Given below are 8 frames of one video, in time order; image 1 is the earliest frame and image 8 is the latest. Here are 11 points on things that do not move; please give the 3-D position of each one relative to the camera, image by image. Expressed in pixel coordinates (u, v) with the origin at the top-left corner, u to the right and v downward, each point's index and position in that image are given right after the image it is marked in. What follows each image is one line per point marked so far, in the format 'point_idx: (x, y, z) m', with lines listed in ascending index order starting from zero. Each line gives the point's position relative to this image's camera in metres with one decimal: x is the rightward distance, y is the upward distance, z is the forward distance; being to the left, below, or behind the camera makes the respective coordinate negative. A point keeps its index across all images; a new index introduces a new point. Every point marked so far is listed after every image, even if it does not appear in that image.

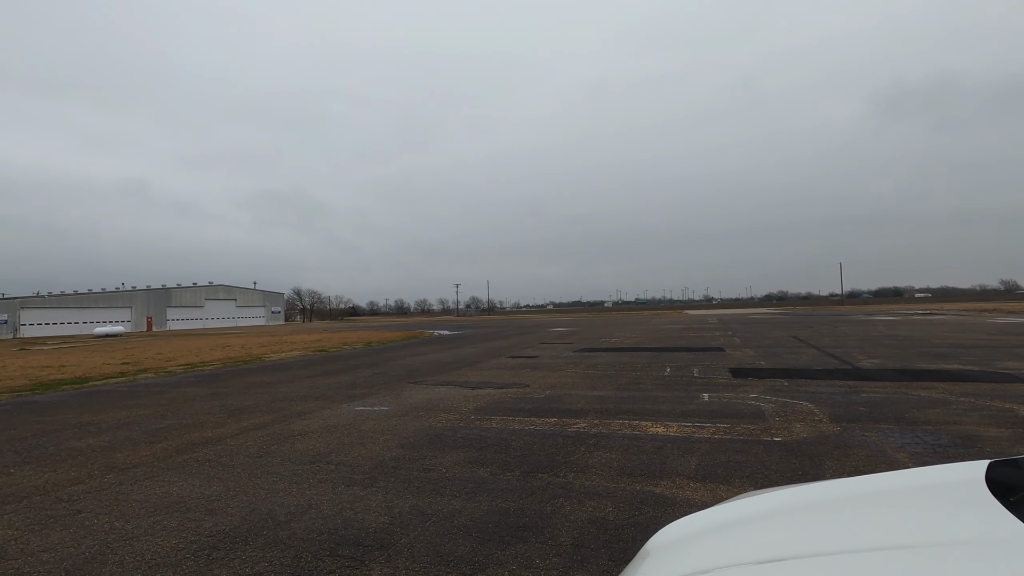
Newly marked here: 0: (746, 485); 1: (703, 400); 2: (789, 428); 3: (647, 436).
0: (+3.6, -3.0, +8.3) m
1: (+5.5, -3.2, +15.5) m
2: (+6.2, -3.1, +11.8) m
3: (+2.9, -3.1, +11.3) m
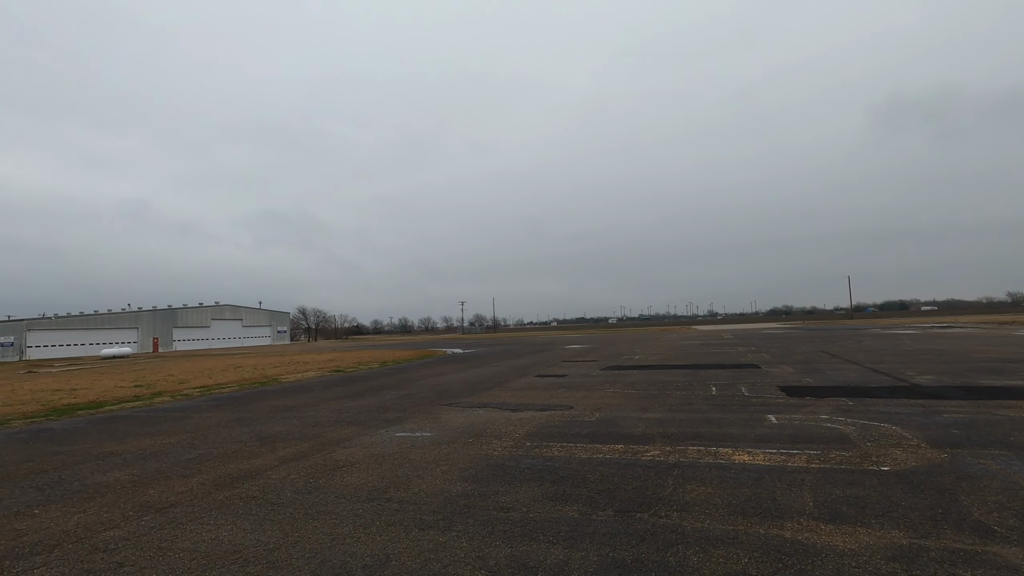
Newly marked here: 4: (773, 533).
0: (+5.0, -3.2, +7.2) m
1: (+7.0, -3.6, +14.3) m
2: (+7.6, -3.3, +10.7) m
3: (+4.3, -3.4, +10.2) m
4: (+3.4, -3.2, +7.0) m
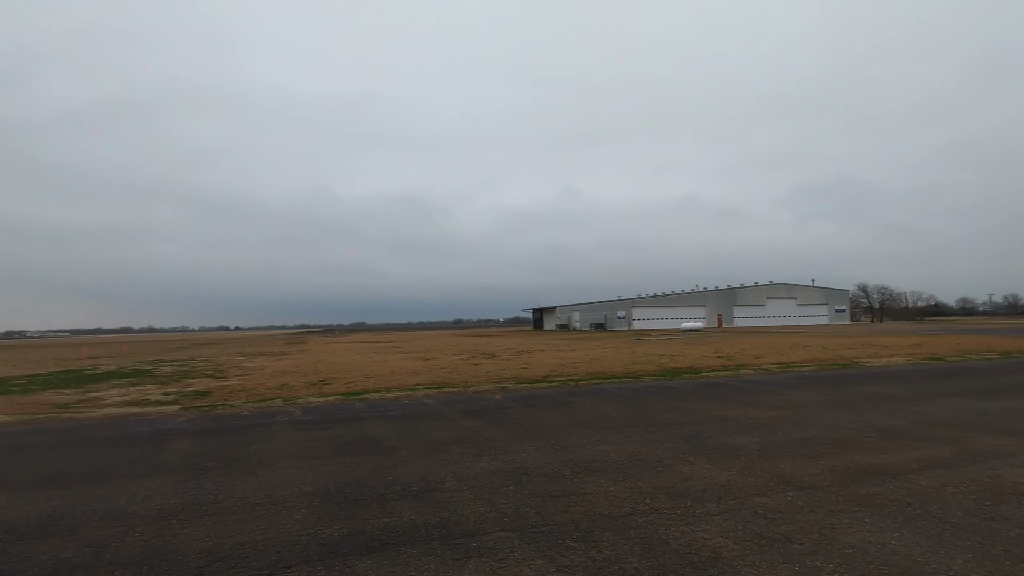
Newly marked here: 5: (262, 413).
0: (+5.4, -3.3, +7.2) m
1: (+9.4, -3.6, +13.4) m
2: (+8.8, -3.3, +9.8) m
3: (+5.6, -3.5, +10.3) m
4: (+3.8, -3.4, +7.5) m
5: (-4.4, -2.2, +9.4) m
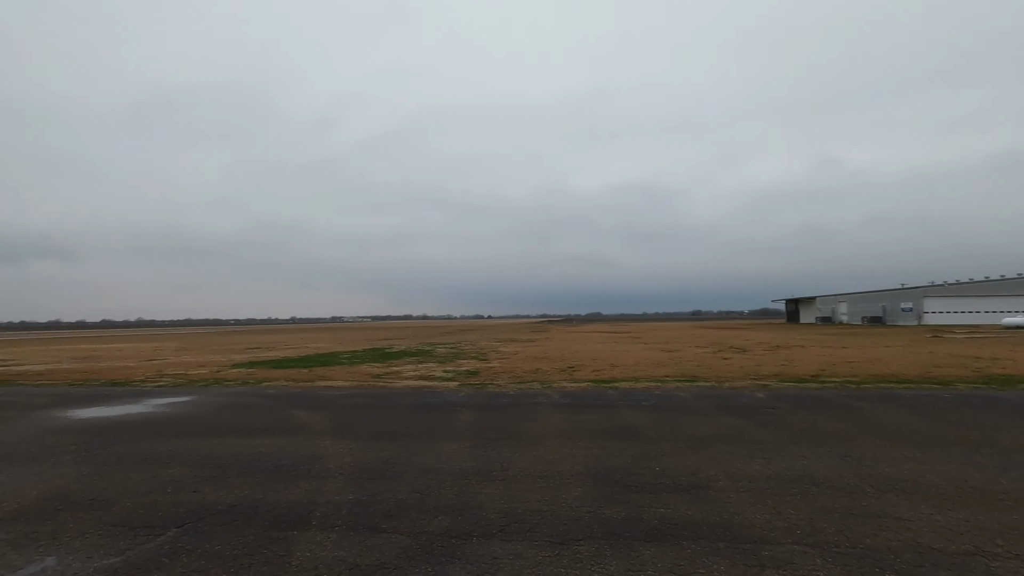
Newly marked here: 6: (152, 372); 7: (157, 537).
0: (+8.2, -3.1, +4.2) m
1: (+14.4, -3.3, +8.2) m
2: (+12.4, -3.1, +5.1) m
3: (+9.7, -3.3, +7.0) m
4: (+6.9, -3.2, +5.2) m
5: (+0.2, -2.0, +10.3) m
6: (-10.8, -2.5, +16.0) m
7: (-2.3, -1.7, +3.5) m
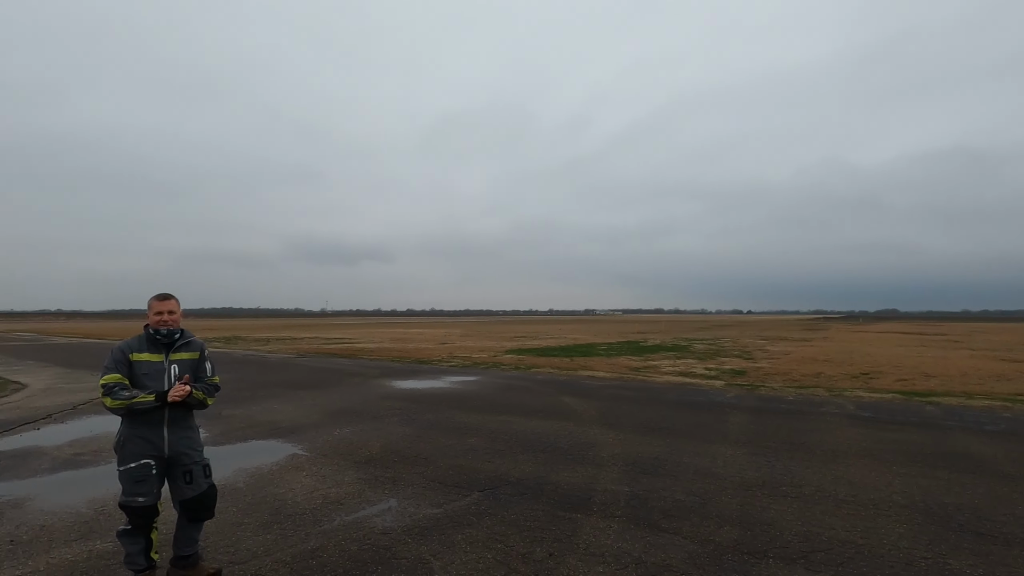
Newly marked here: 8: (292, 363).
0: (+9.4, -3.0, 0.0) m
1: (+16.8, -3.1, +0.8) m
2: (+13.6, -2.9, -1.0) m
3: (+12.0, -3.1, +1.8) m
4: (+8.7, -3.1, +1.5) m
5: (+5.0, -1.9, +9.0) m
6: (-2.4, -2.3, +19.0) m
7: (-0.4, -1.6, +4.1) m
8: (-6.4, -2.2, +15.7) m
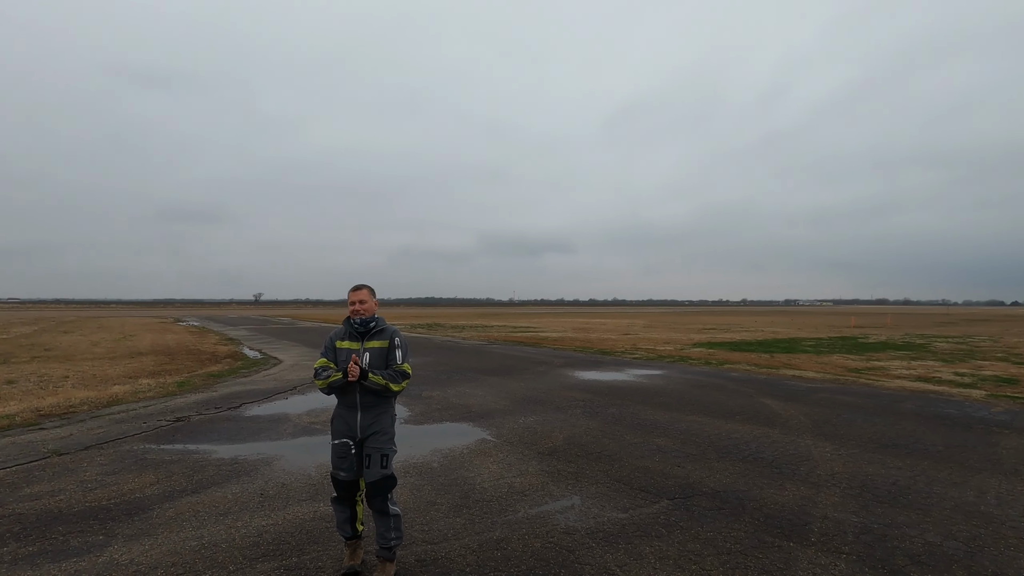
0: (+8.9, -3.0, -3.3) m
1: (+16.1, -3.0, -4.9) m
2: (+12.5, -2.9, -5.7) m
3: (+11.9, -3.0, -2.4) m
4: (+8.7, -3.0, -1.7) m
5: (+7.6, -1.7, +6.6) m
6: (+4.0, -2.0, +18.5) m
7: (+1.0, -1.5, +3.8) m
8: (-0.9, -1.9, +16.8) m
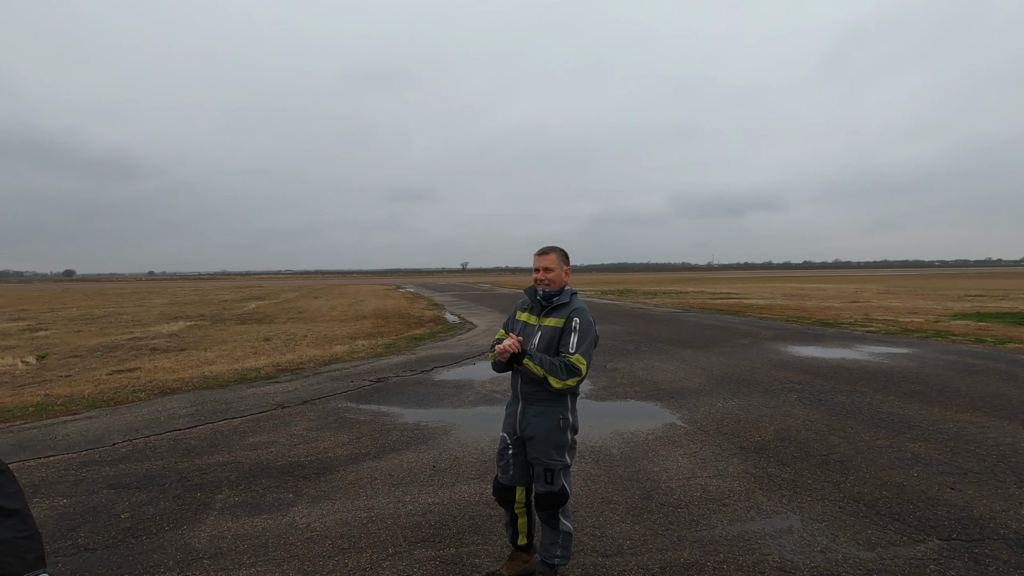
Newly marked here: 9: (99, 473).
0: (+7.0, -3.2, -6.5) m
1: (+13.2, -3.3, -10.6) m
2: (+9.6, -3.2, -10.1) m
3: (+10.1, -3.2, -6.8) m
4: (+7.4, -3.1, -5.0) m
5: (+9.3, -1.3, +3.1) m
6: (+10.0, -0.8, +15.4) m
7: (+2.0, -1.3, +2.7) m
8: (+4.8, -0.9, +15.5) m
9: (-3.0, -1.3, +3.9) m
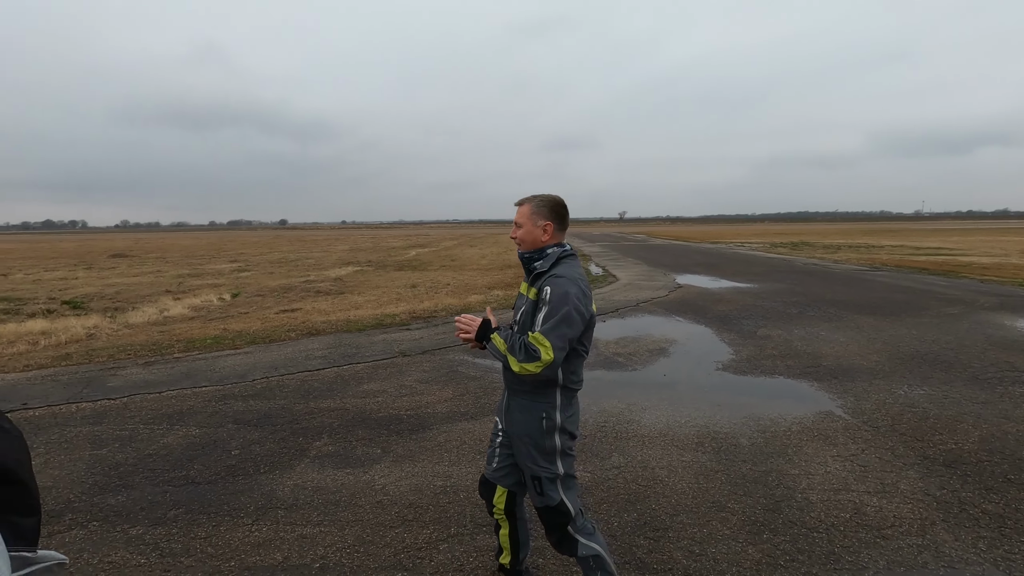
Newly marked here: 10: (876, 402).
0: (+4.4, -4.0, -8.3) m
1: (+9.1, -4.7, -14.0) m
2: (+5.8, -4.5, -12.4) m
3: (+7.3, -4.2, -9.5) m
4: (+5.2, -3.9, -7.0) m
5: (+9.3, -1.4, 0.0) m
6: (+13.5, +0.1, +11.5) m
7: (+2.3, -1.2, +1.7) m
8: (+8.6, +0.3, +13.1) m
9: (-2.2, -0.9, +4.3) m
10: (+2.9, -0.9, +4.2) m
